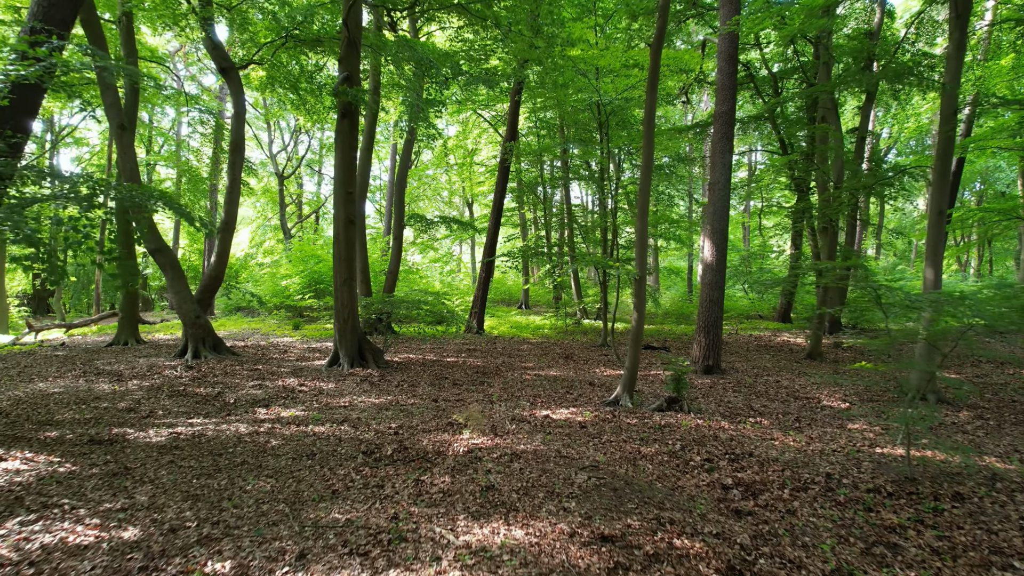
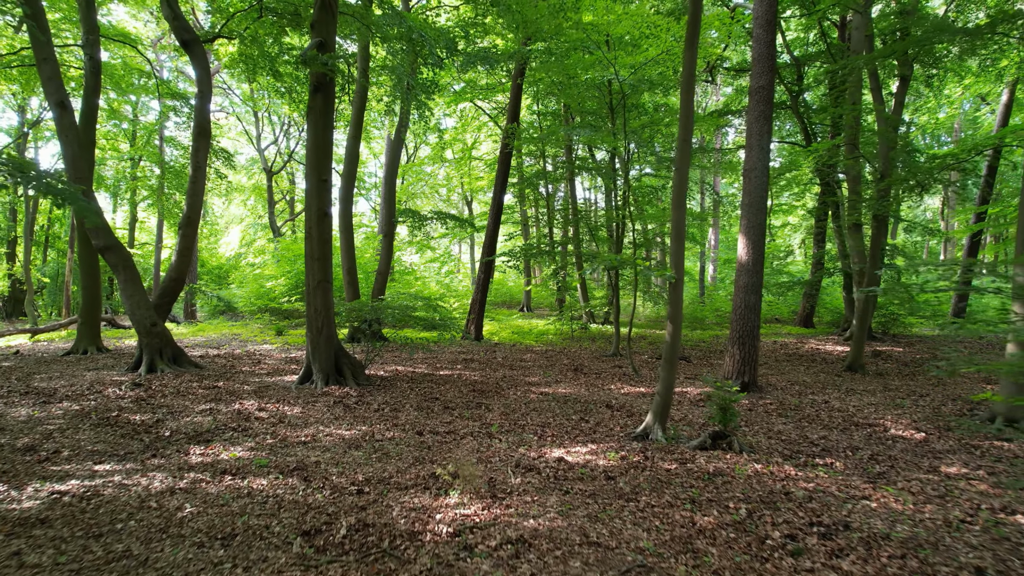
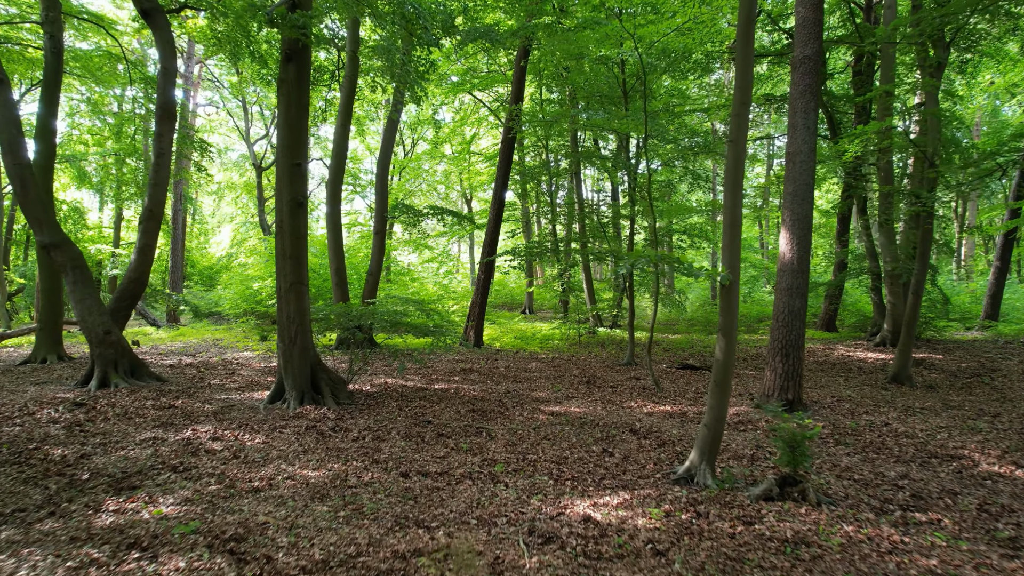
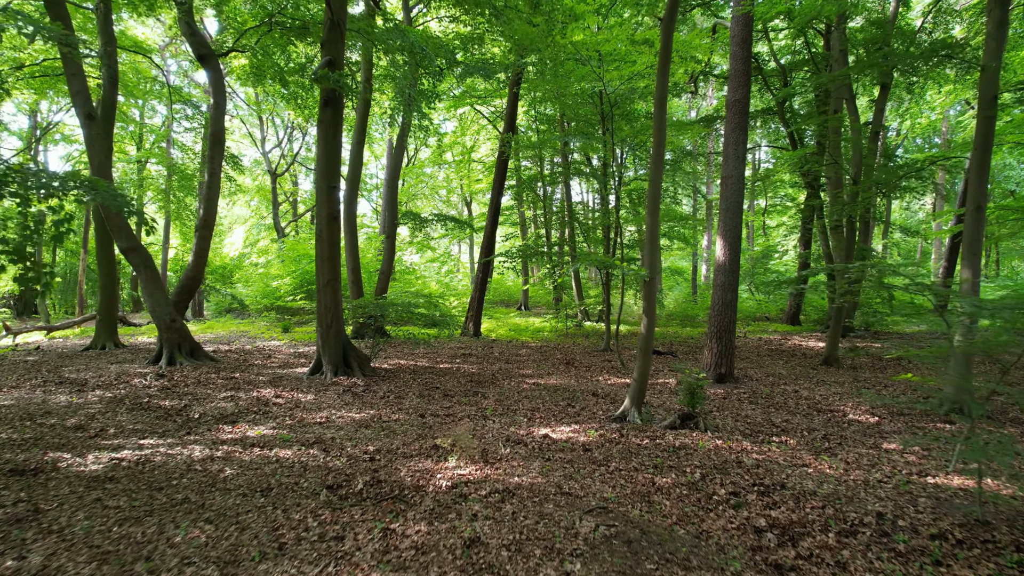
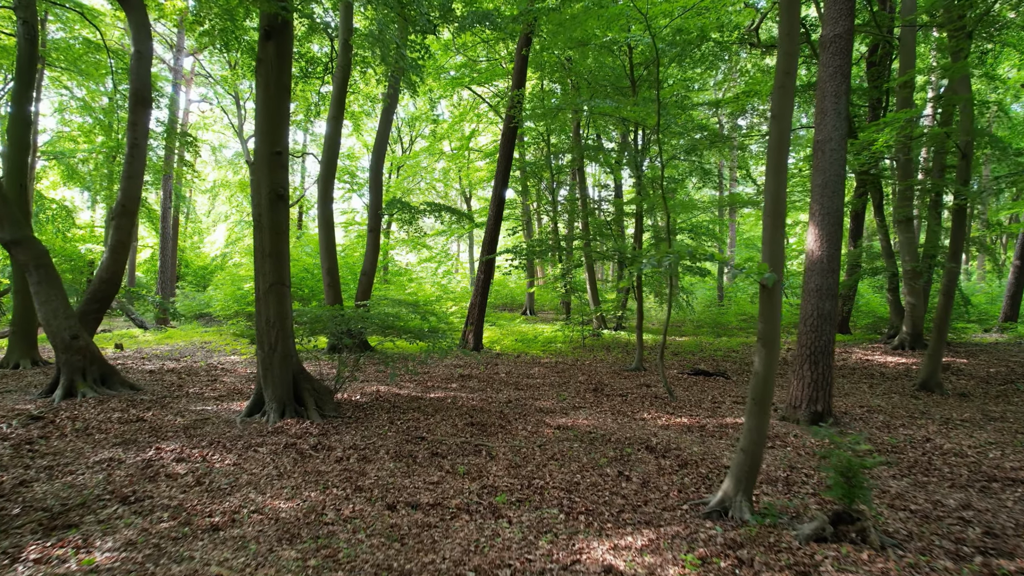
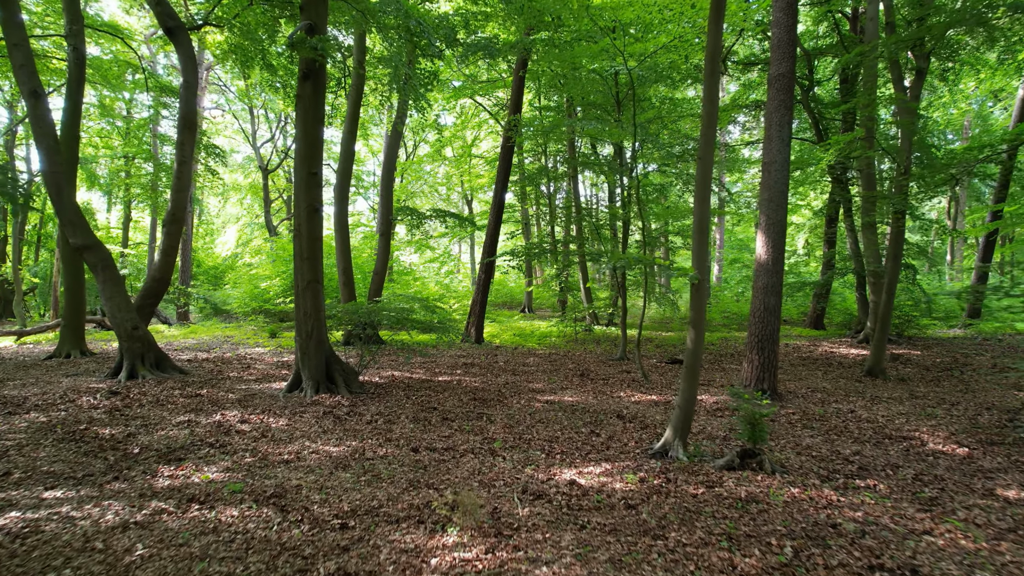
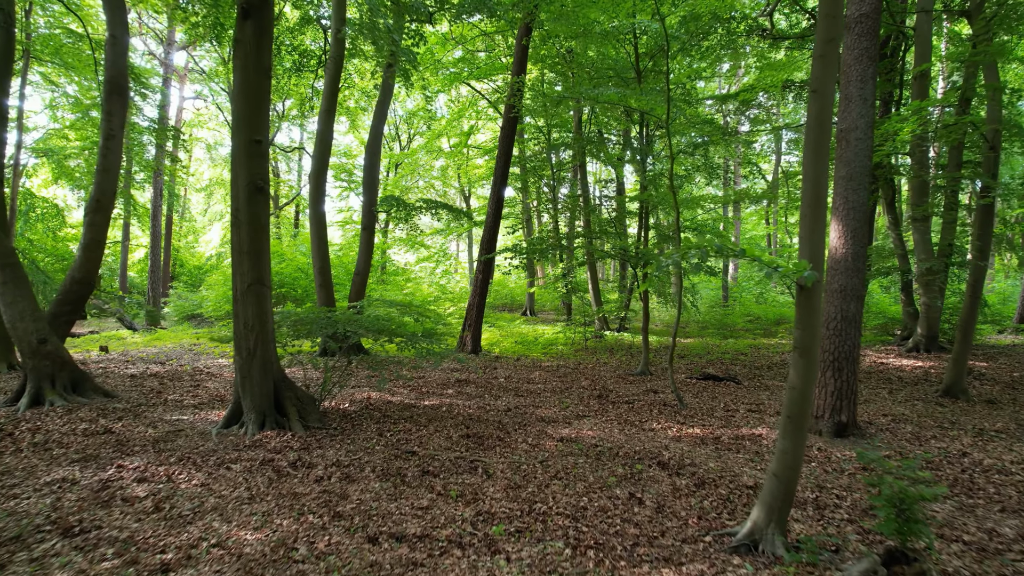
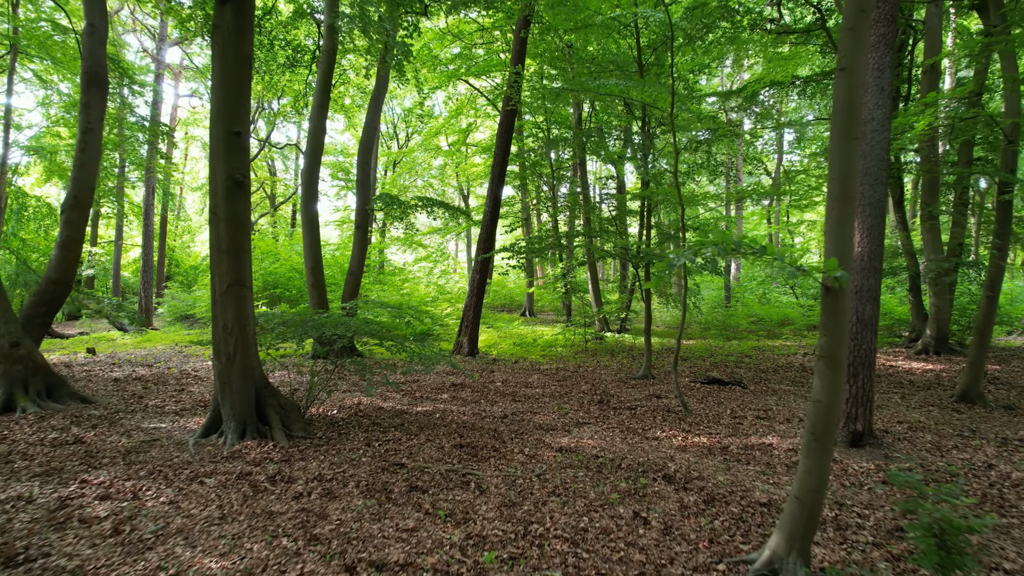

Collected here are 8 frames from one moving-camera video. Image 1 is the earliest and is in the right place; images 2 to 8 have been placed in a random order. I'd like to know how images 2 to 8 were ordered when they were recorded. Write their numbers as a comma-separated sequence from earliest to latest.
4, 2, 6, 3, 5, 7, 8
